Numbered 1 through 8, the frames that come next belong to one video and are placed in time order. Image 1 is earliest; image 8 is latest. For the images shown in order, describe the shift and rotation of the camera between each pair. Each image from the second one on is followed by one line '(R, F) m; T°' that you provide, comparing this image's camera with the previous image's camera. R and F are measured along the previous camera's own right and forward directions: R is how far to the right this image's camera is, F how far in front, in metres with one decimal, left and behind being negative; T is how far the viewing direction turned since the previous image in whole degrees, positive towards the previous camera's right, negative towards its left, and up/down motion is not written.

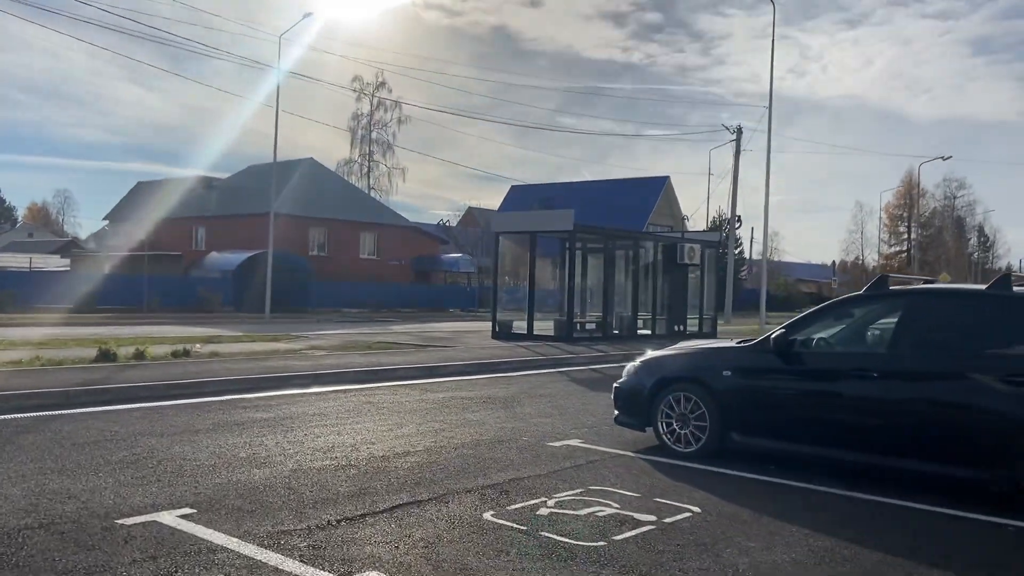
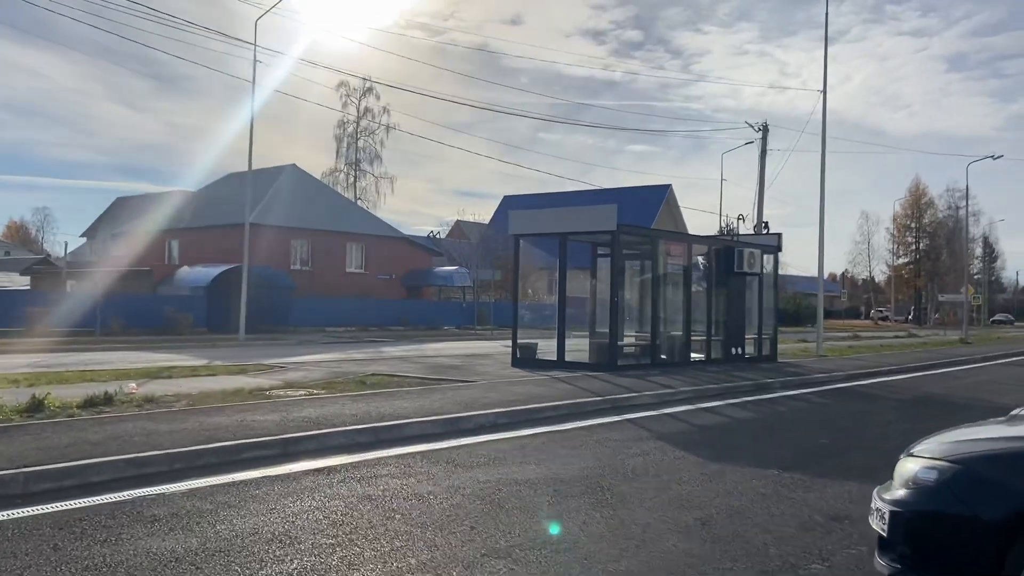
(-0.9, +4.5) m; +1°
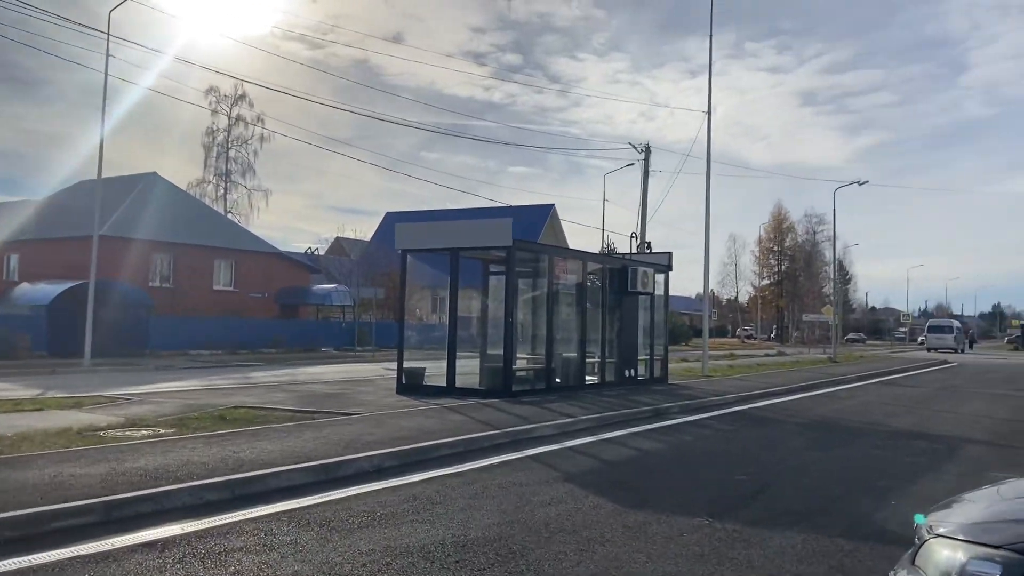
(-0.1, +1.3) m; +9°
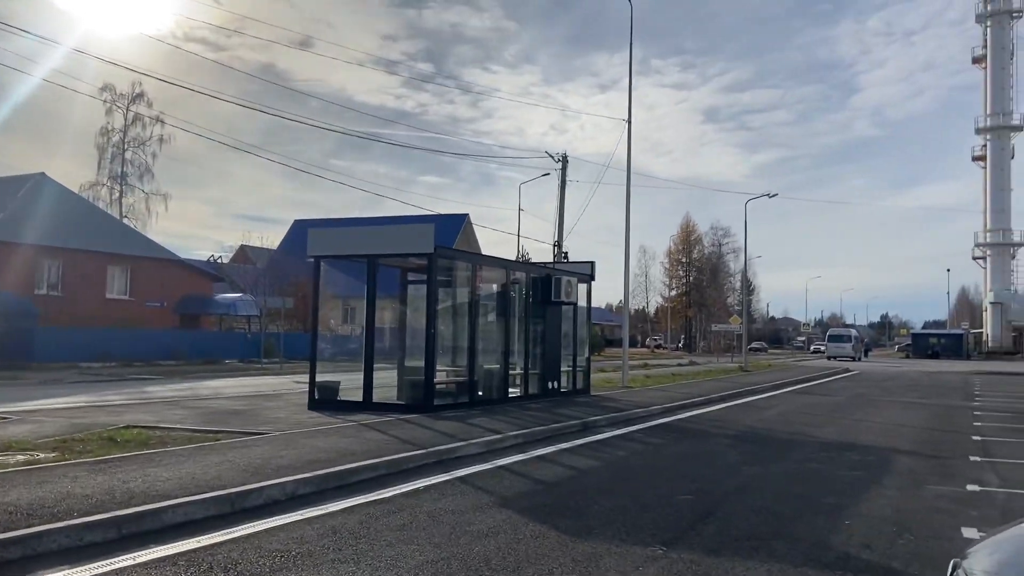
(-0.2, +0.7) m; +6°
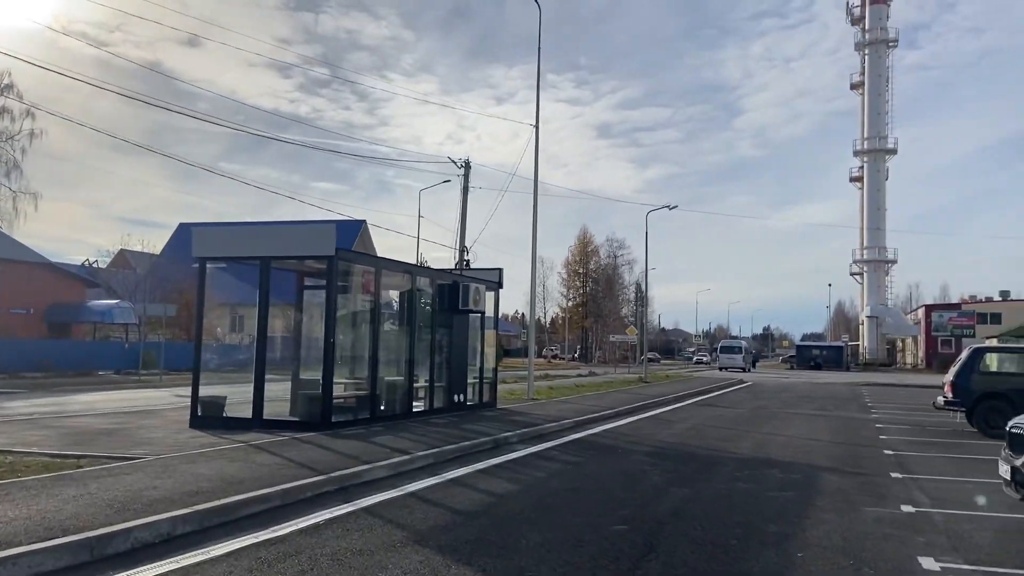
(-0.2, +1.0) m; +7°
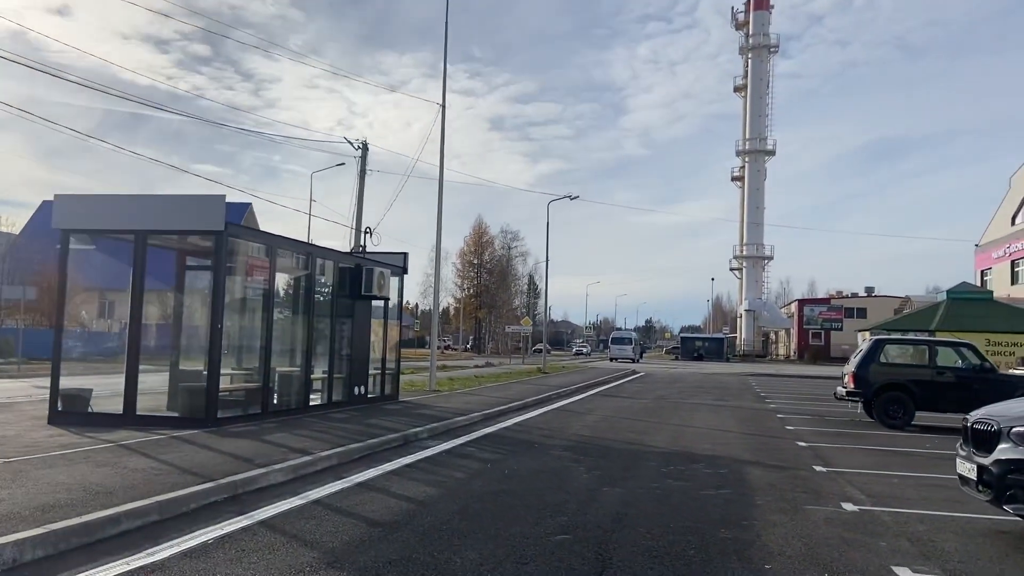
(-0.4, +1.0) m; +8°
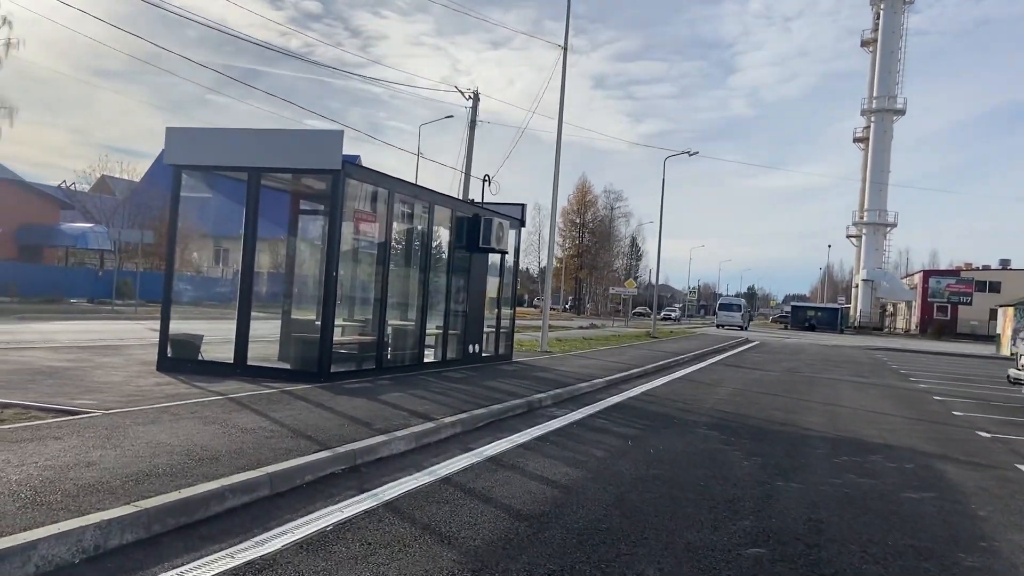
(-0.7, +1.4) m; -7°
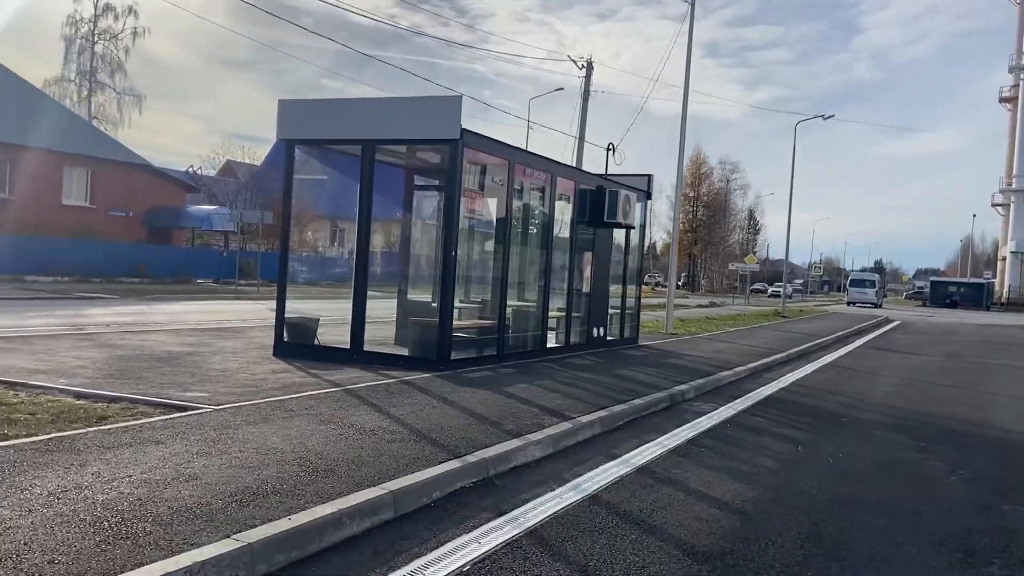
(-0.4, +1.2) m; -8°
